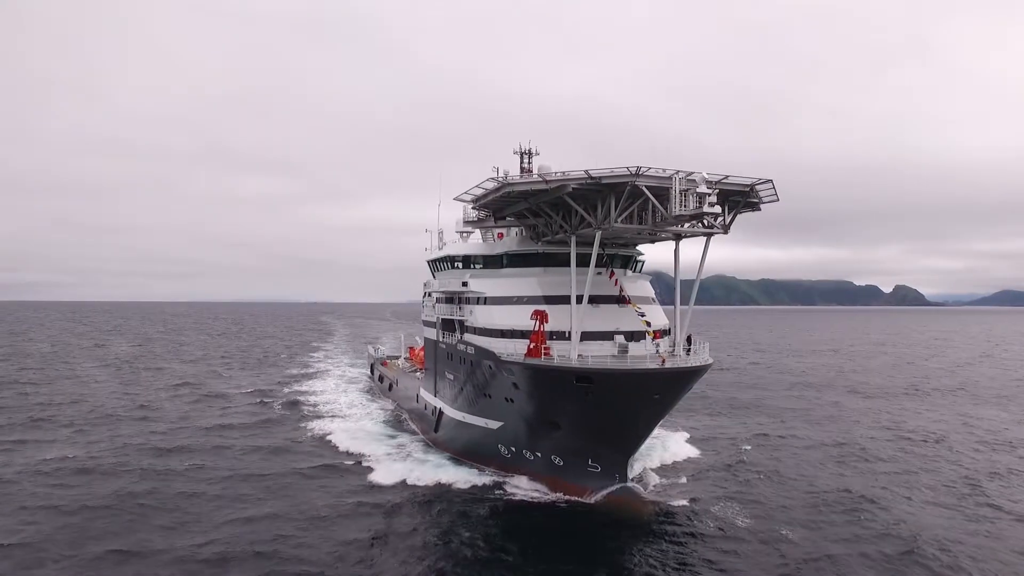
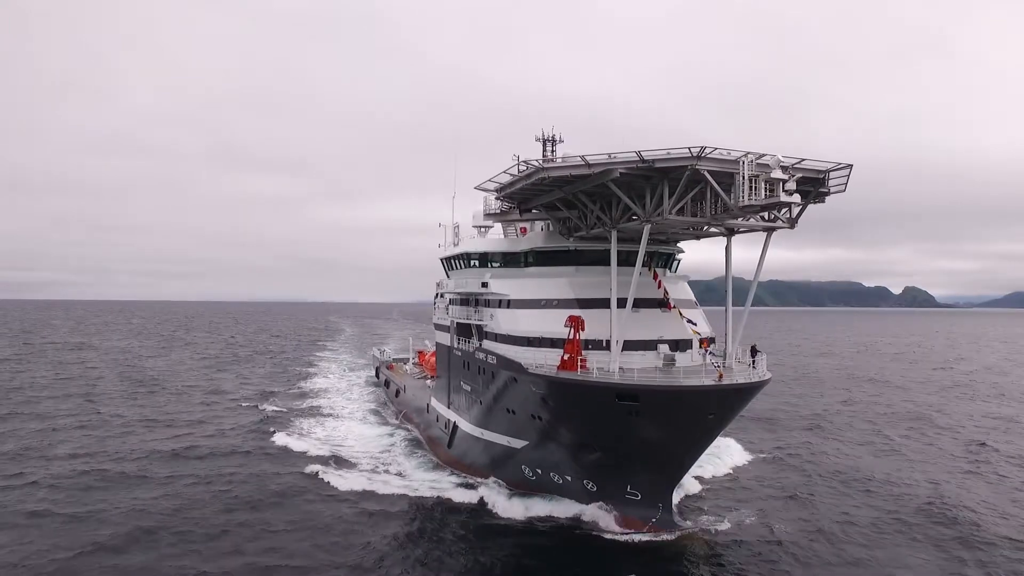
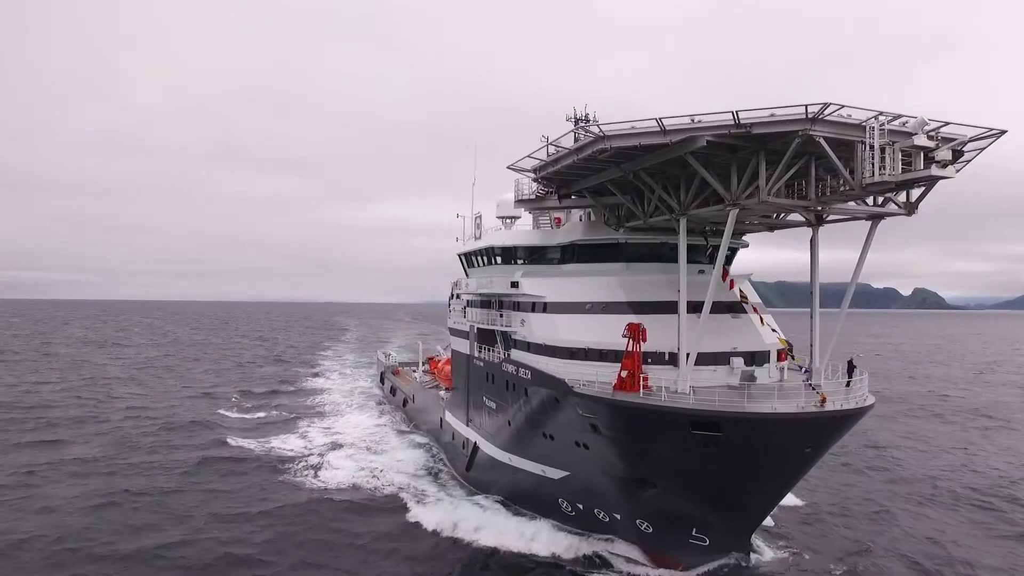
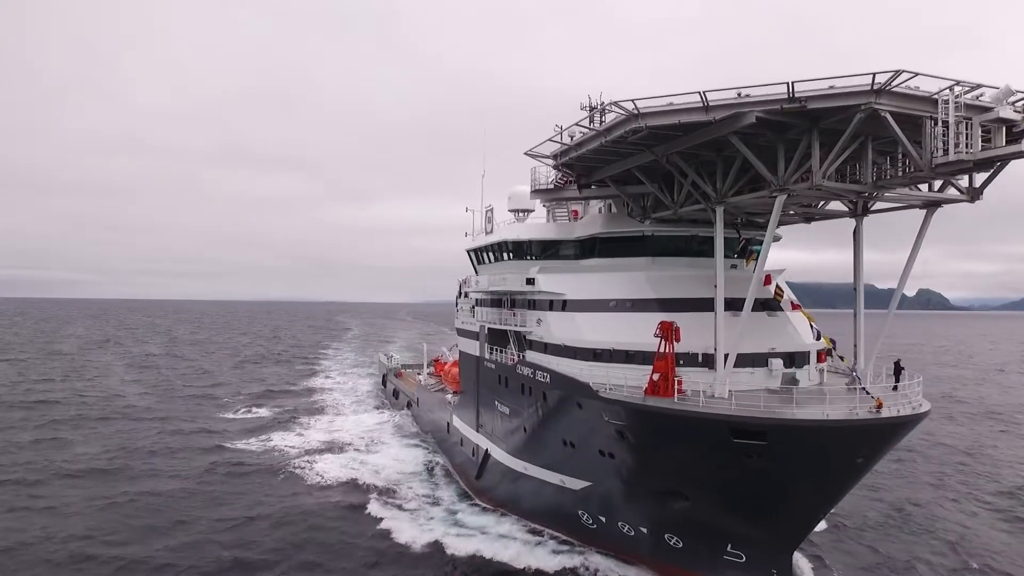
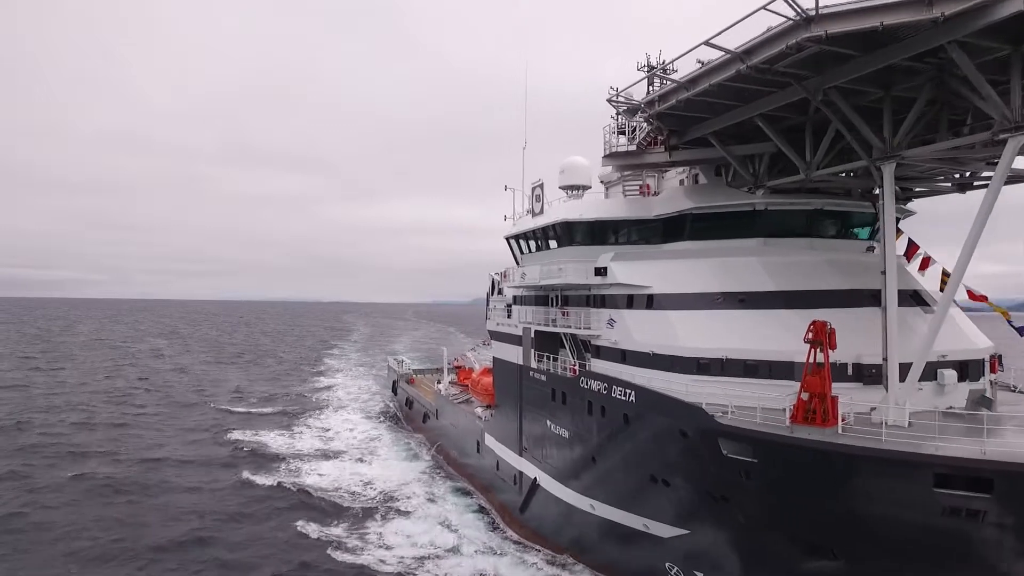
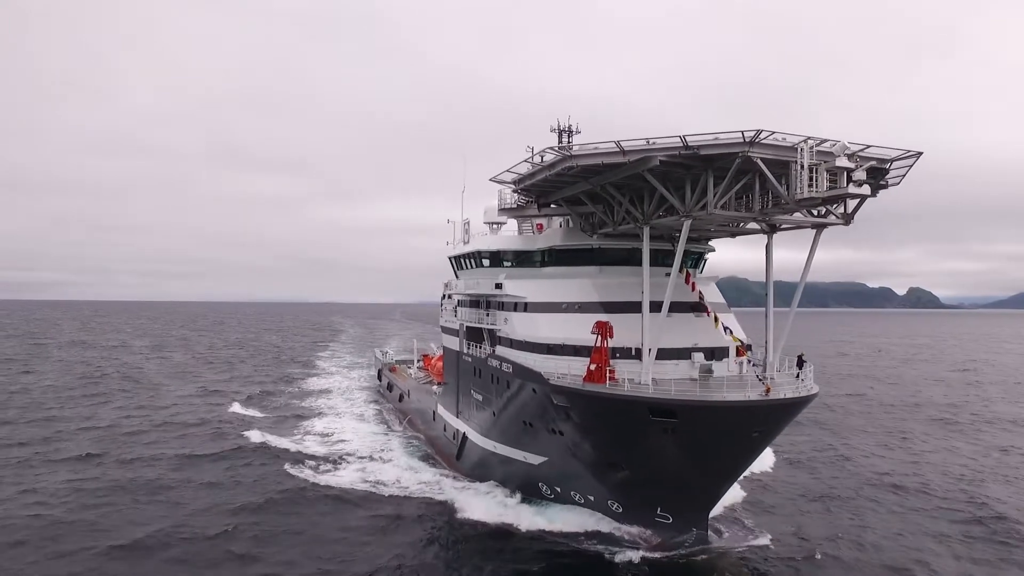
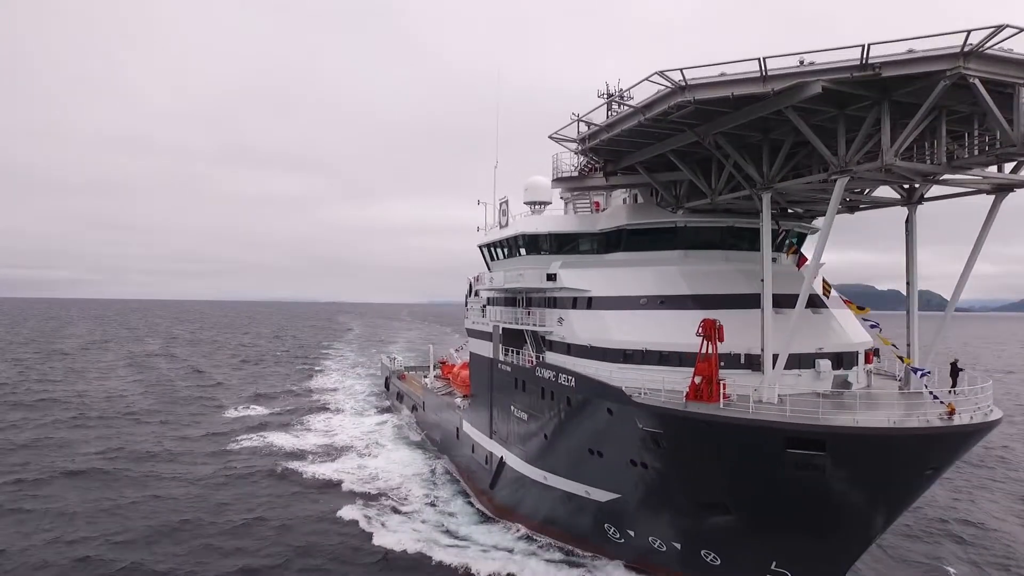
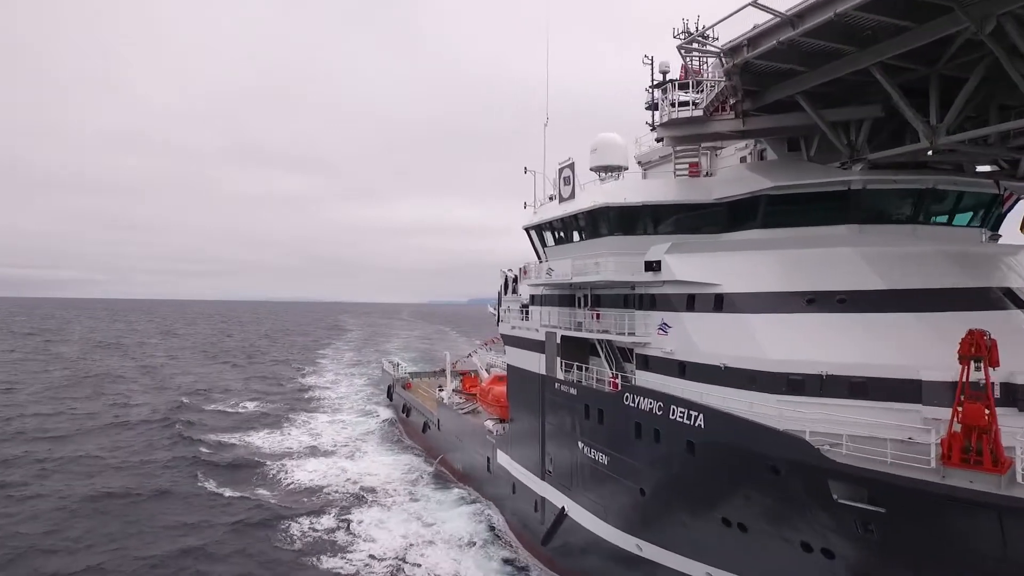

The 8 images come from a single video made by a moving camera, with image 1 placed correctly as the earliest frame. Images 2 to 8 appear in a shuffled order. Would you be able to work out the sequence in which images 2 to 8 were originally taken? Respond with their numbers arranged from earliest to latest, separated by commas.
2, 6, 3, 4, 7, 5, 8
